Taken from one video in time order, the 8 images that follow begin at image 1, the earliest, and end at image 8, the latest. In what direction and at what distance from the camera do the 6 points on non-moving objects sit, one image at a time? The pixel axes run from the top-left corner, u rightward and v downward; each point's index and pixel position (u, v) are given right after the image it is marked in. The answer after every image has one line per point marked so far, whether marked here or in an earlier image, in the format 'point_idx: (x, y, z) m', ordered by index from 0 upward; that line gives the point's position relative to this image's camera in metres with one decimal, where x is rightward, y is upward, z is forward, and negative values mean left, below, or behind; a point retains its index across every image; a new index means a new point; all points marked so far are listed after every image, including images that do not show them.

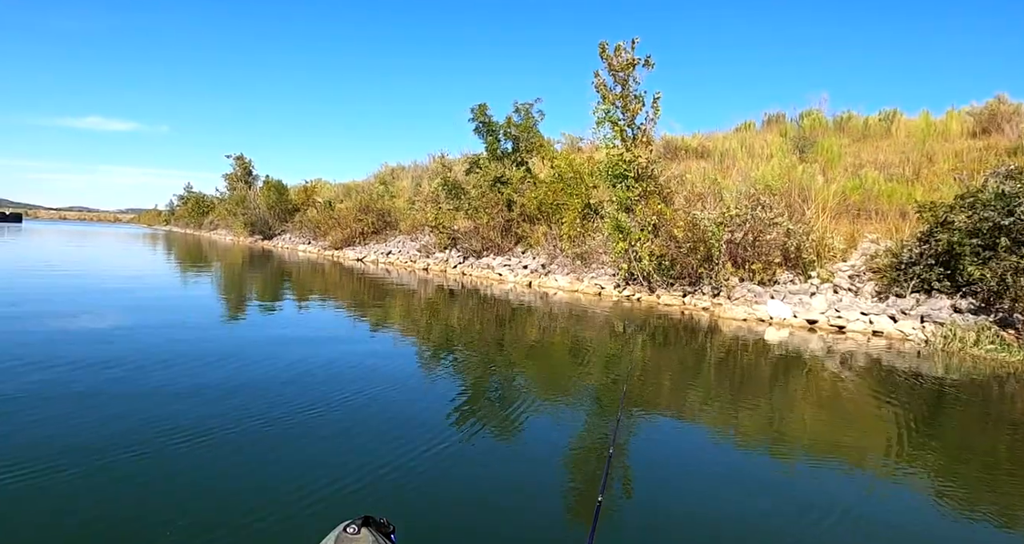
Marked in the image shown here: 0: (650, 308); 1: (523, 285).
0: (+3.7, -1.0, +15.2) m
1: (+0.5, -0.4, +19.7) m
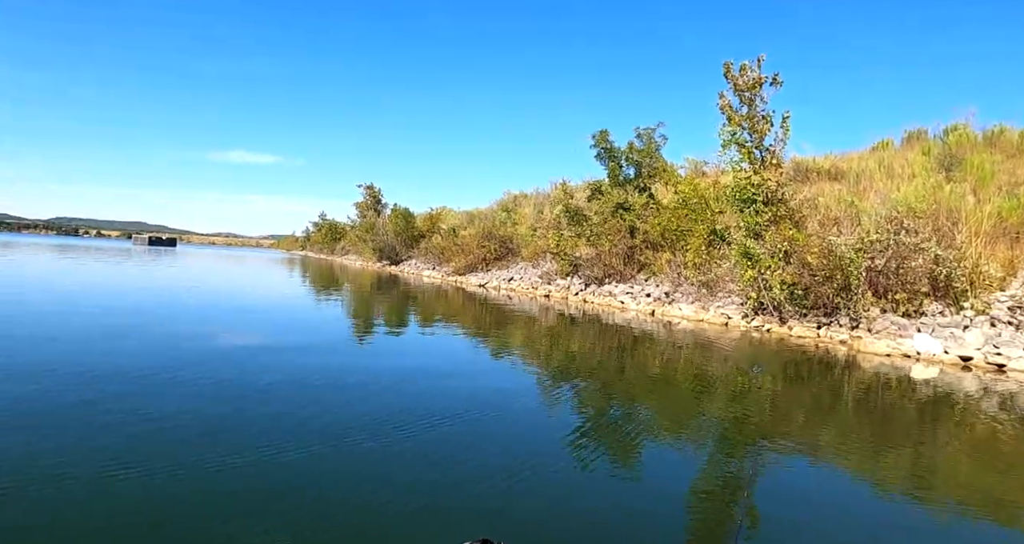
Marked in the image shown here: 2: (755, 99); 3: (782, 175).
0: (+6.5, -1.6, +14.6) m
1: (+4.3, -1.3, +19.6) m
2: (+7.1, +5.1, +17.5) m
3: (+7.5, +2.7, +16.5) m
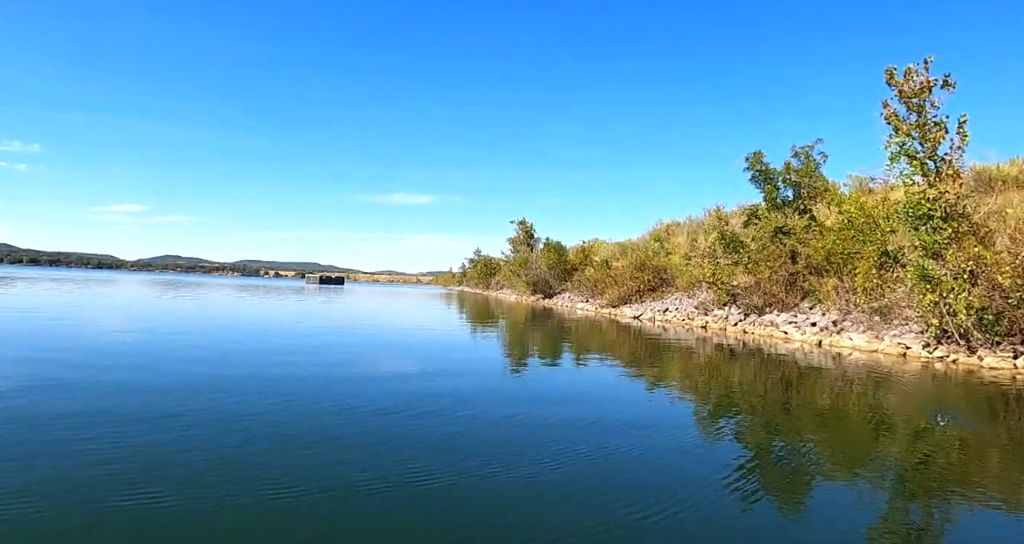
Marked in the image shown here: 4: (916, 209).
0: (+9.7, -2.1, +13.4) m
1: (+8.8, -2.0, +18.9) m
2: (+10.9, +4.6, +16.4) m
3: (+11.1, +2.3, +15.3) m
4: (+9.9, +1.7, +15.5) m
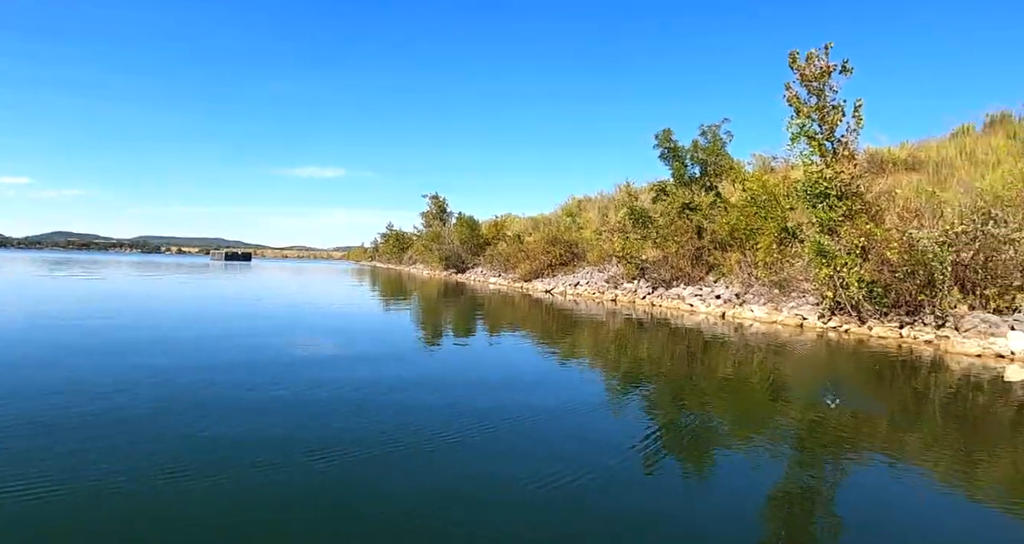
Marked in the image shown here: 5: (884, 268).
0: (+7.9, -1.6, +13.9) m
1: (+6.3, -1.3, +19.2) m
2: (+8.7, +5.2, +16.8) m
3: (+9.0, +2.8, +15.8) m
4: (+7.8, +2.3, +15.9) m
5: (+9.0, +0.2, +14.6) m
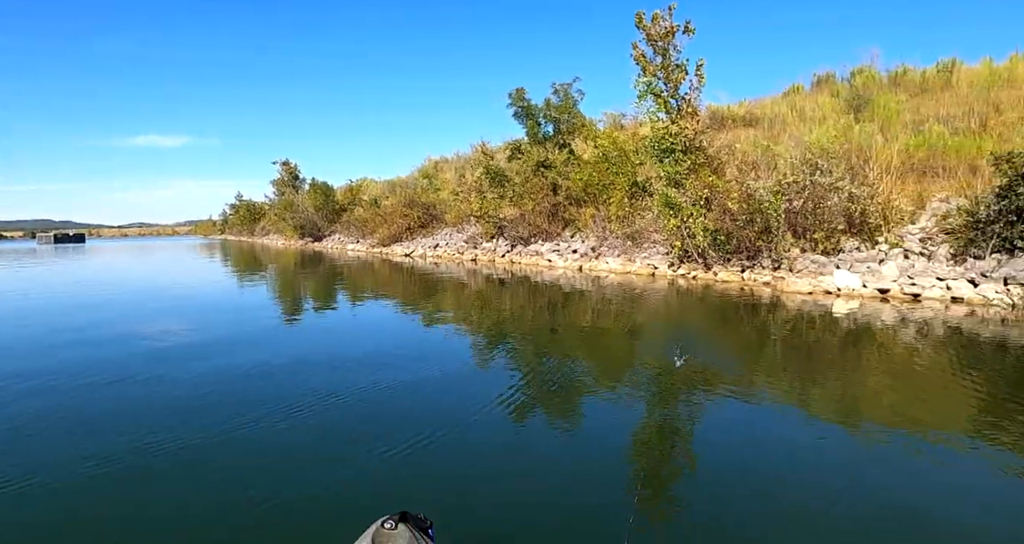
0: (+5.0, -0.4, +14.8) m
1: (+2.1, +0.1, +19.5) m
2: (+4.7, +6.6, +17.3) m
3: (+5.4, +4.2, +16.5) m
4: (+4.2, +3.6, +16.4) m
5: (+5.8, +1.4, +15.6) m
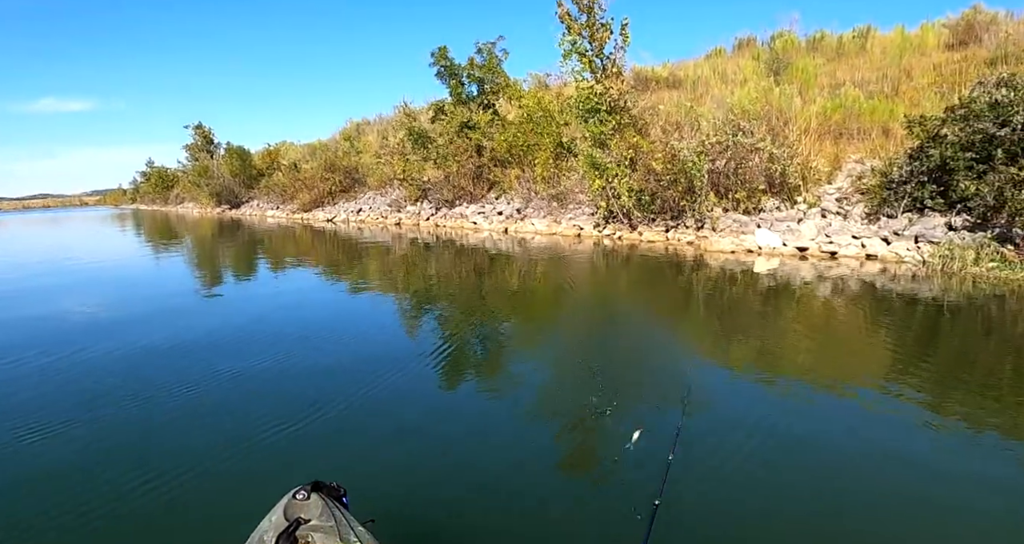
0: (+3.1, +0.6, +14.6) m
1: (-0.4, +1.3, +18.9) m
2: (+2.4, +7.7, +16.6) m
3: (+3.2, +5.3, +16.1) m
4: (+2.1, +4.6, +15.9) m
5: (+3.8, +2.5, +15.4) m
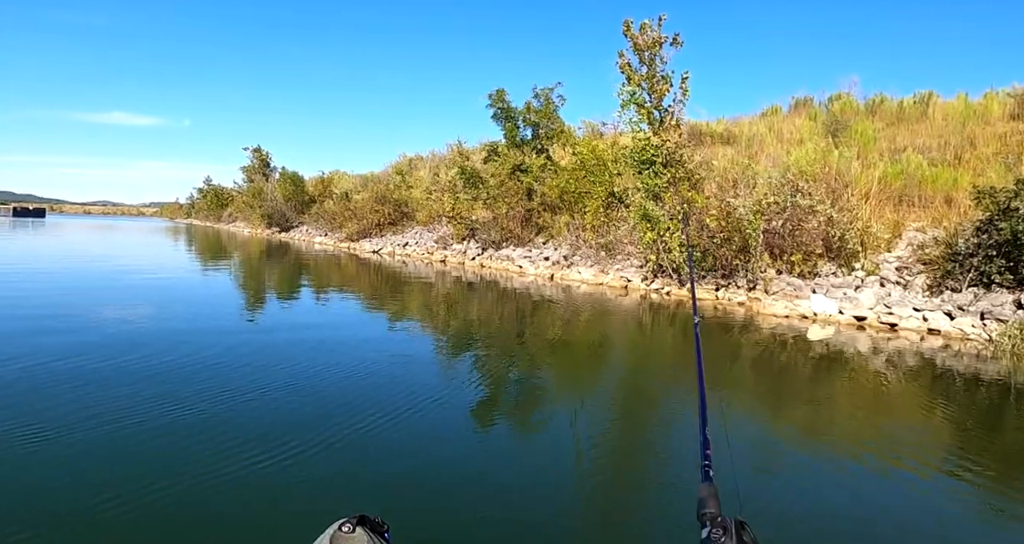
0: (+4.2, -0.8, +14.5) m
1: (+1.1, -0.2, +19.0) m
2: (+4.2, +6.1, +17.0) m
3: (+4.8, +3.7, +16.3) m
4: (+3.6, +3.2, +16.1) m
5: (+5.1, +1.0, +15.3) m
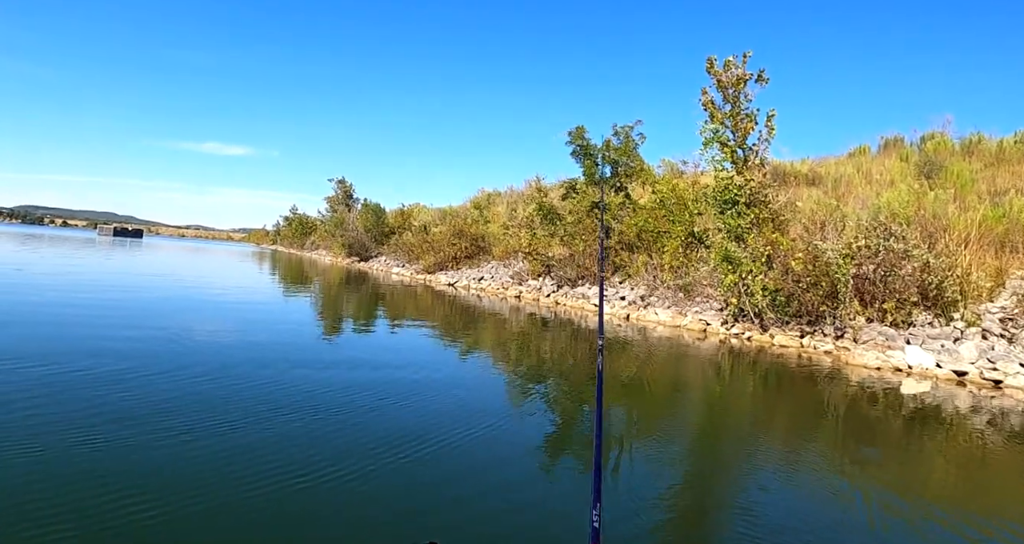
0: (+5.9, -1.9, +14.0) m
1: (+3.4, -1.5, +19.0) m
2: (+6.4, +4.9, +17.0) m
3: (+6.8, +2.5, +16.1) m
4: (+5.6, +2.0, +16.0) m
5: (+6.9, -0.2, +14.9) m
